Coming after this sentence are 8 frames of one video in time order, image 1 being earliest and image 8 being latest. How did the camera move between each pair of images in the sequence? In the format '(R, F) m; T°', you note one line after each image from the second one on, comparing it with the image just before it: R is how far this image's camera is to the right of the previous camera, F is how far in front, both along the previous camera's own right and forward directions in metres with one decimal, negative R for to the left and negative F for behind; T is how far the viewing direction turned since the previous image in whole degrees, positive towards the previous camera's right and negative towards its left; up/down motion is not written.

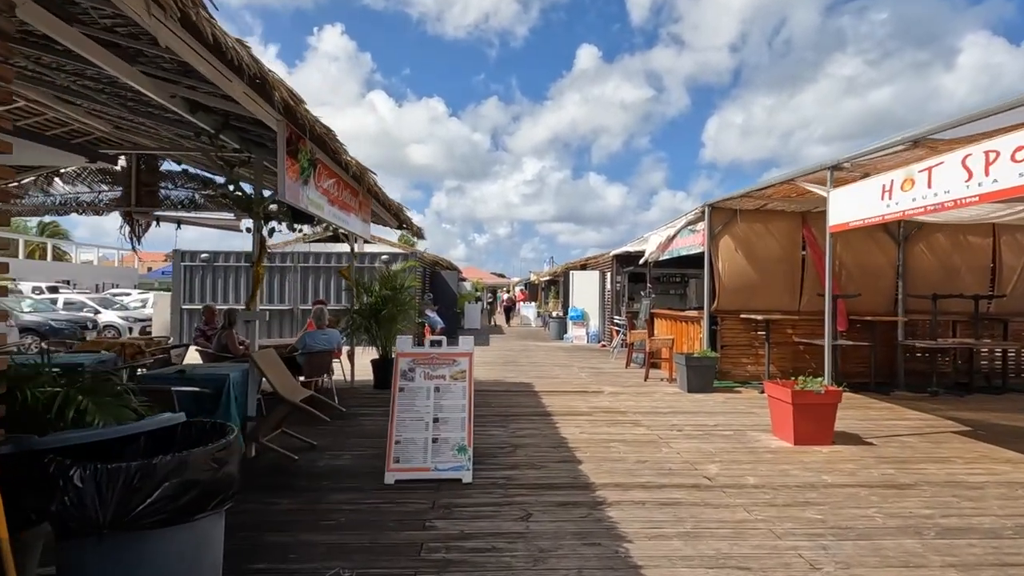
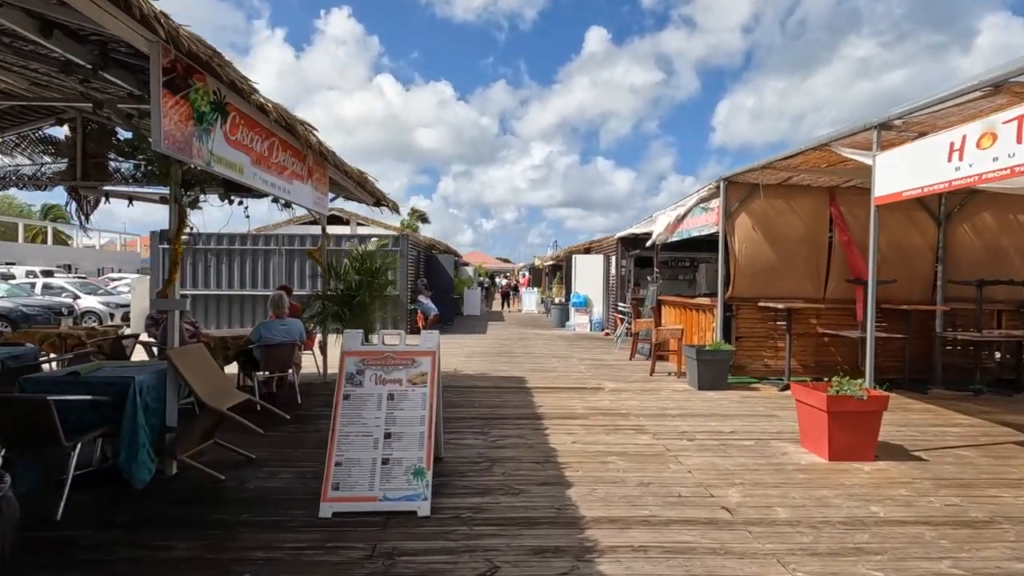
(+0.2, +0.8) m; -1°
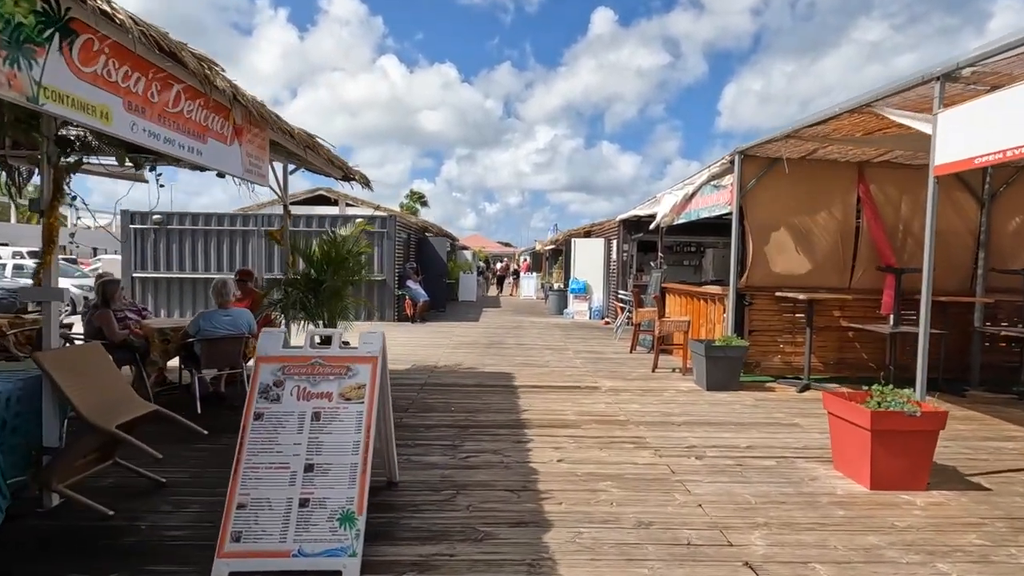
(+0.2, +0.8) m; 0°
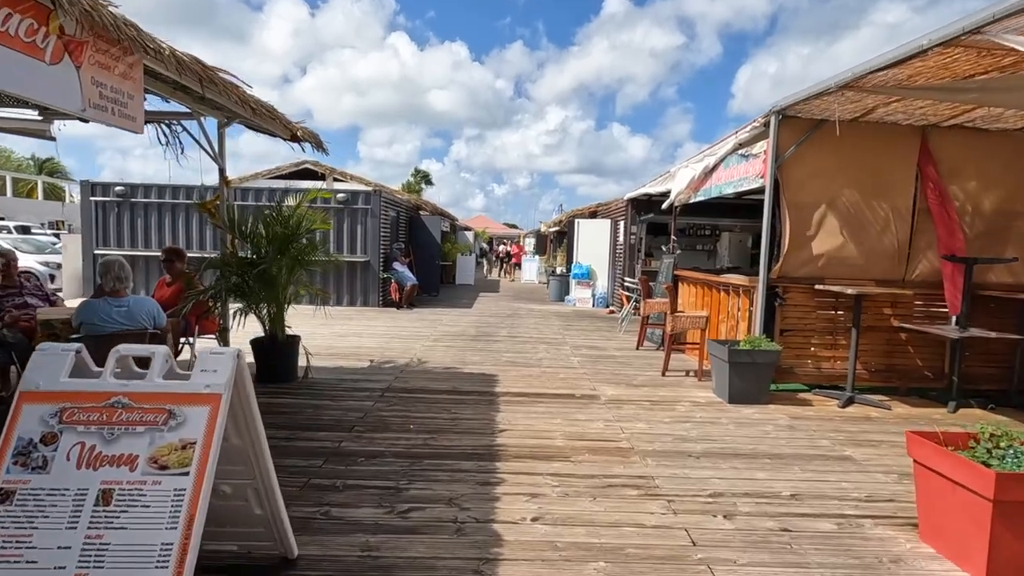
(+0.2, +1.1) m; -1°
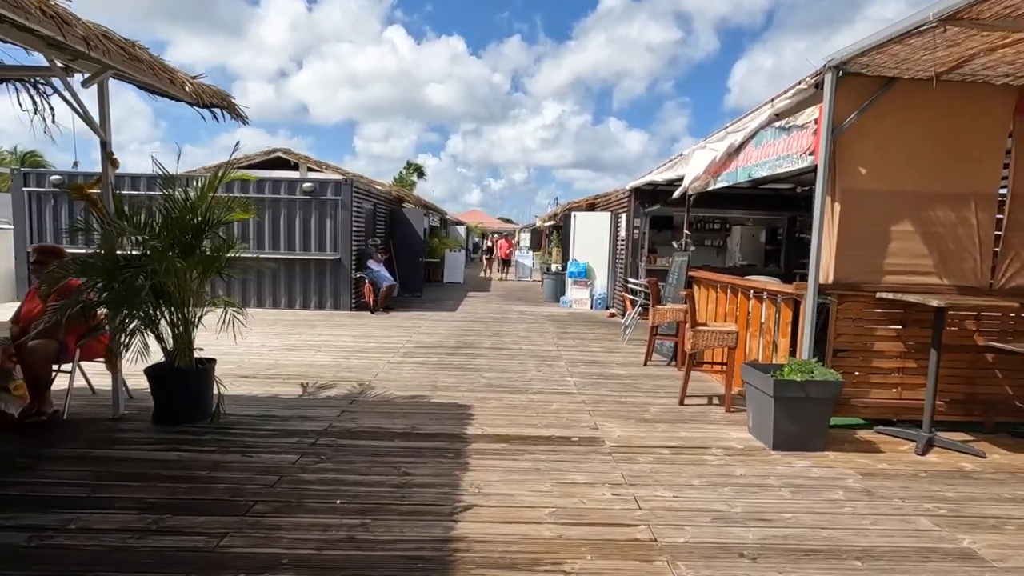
(+0.2, +1.2) m; 0°
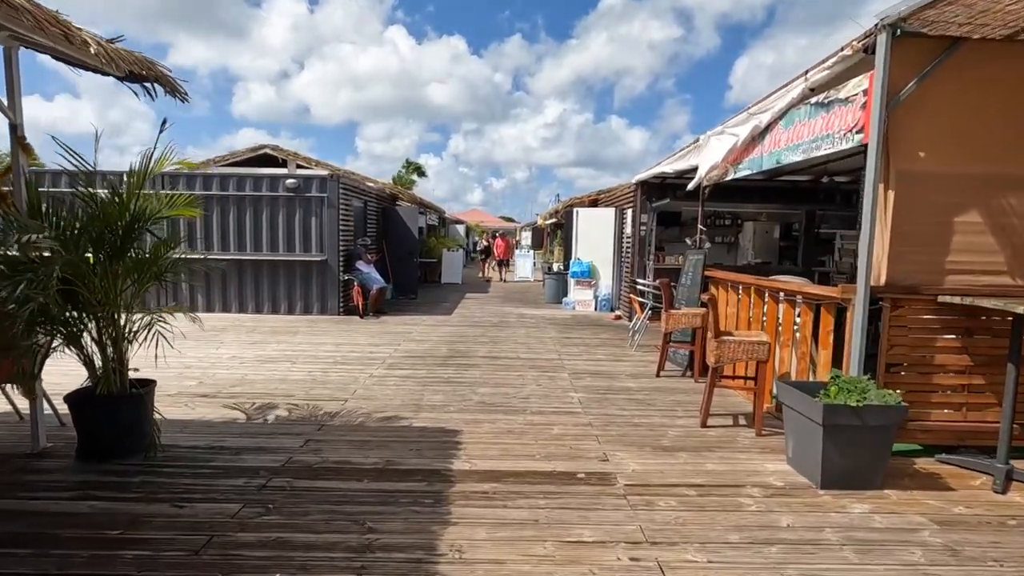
(+0.1, +0.7) m; 0°
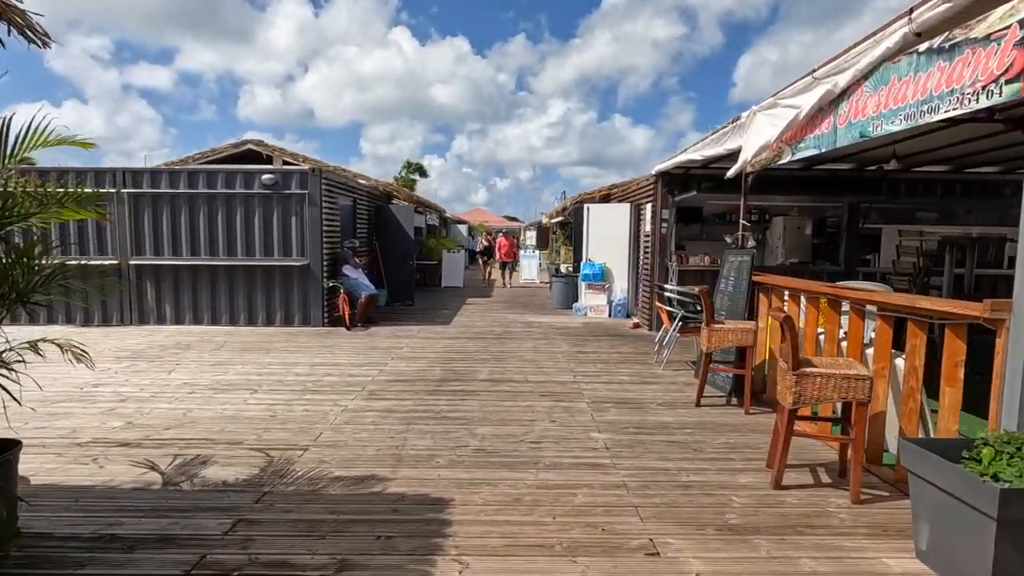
(0.0, +1.1) m; -1°
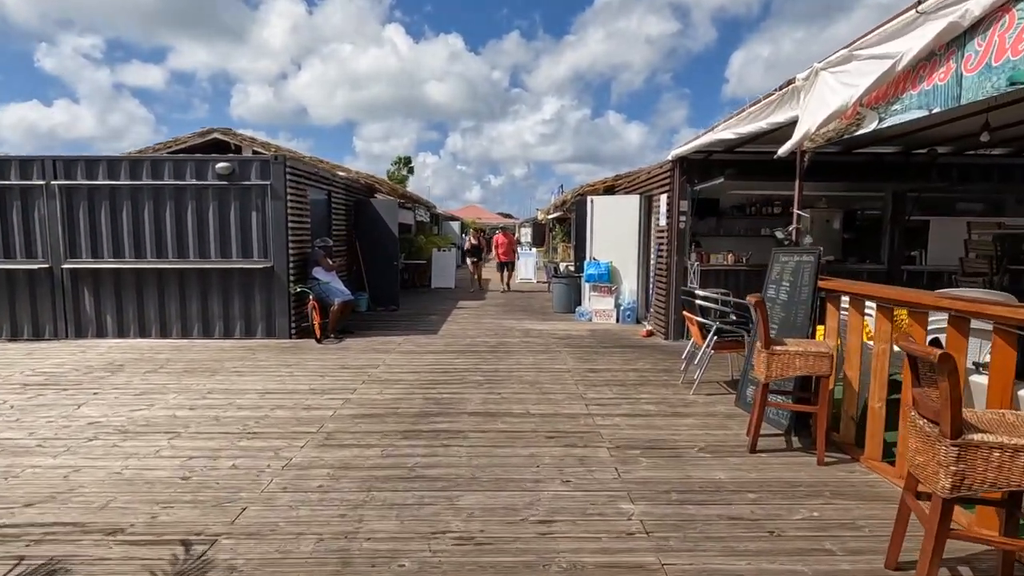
(0.0, +1.1) m; +1°
